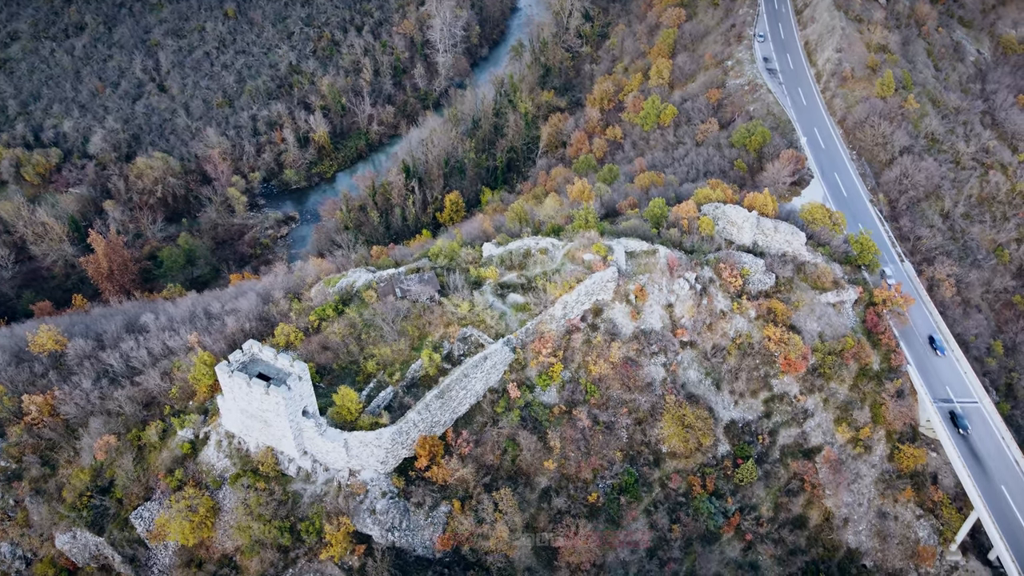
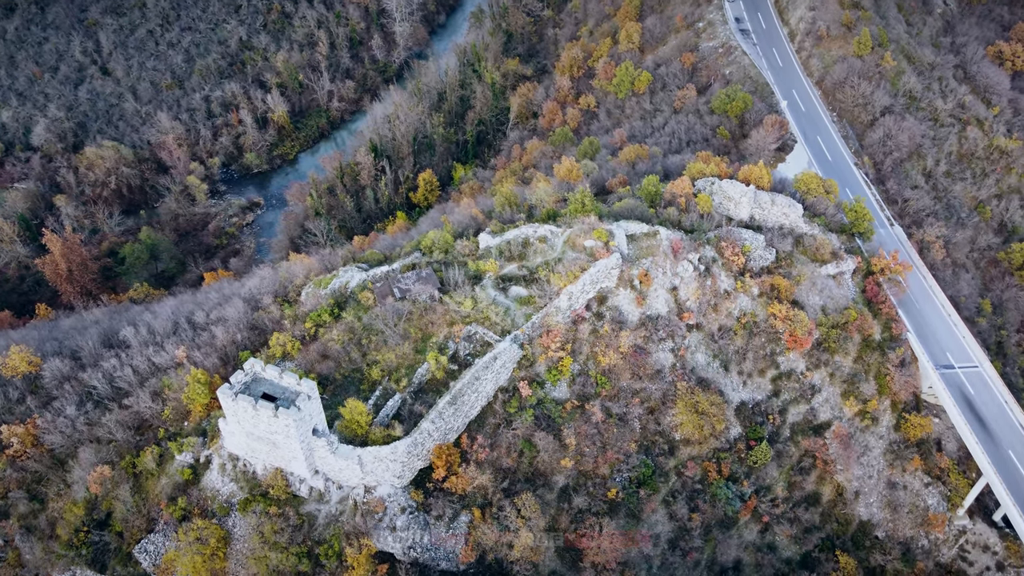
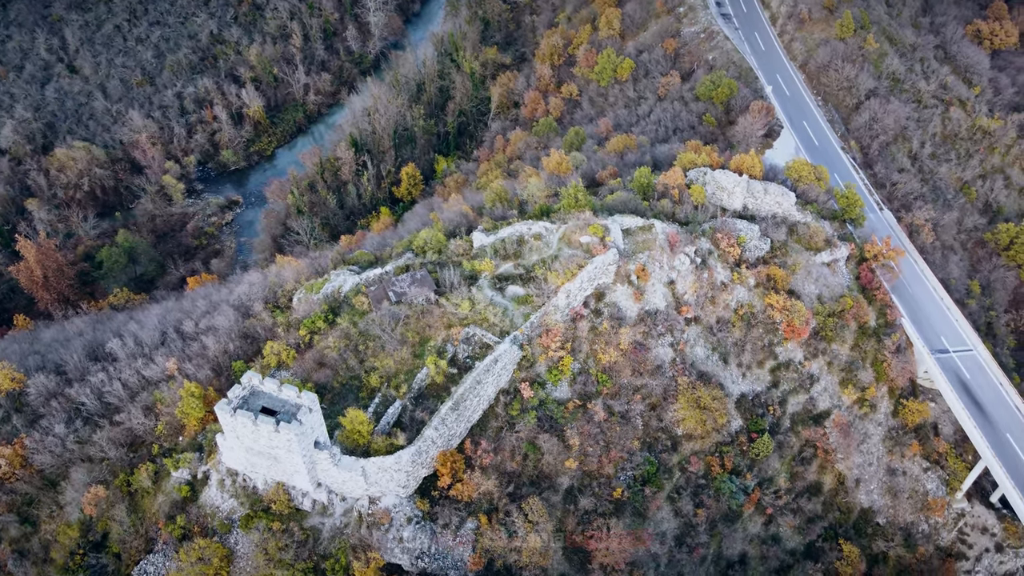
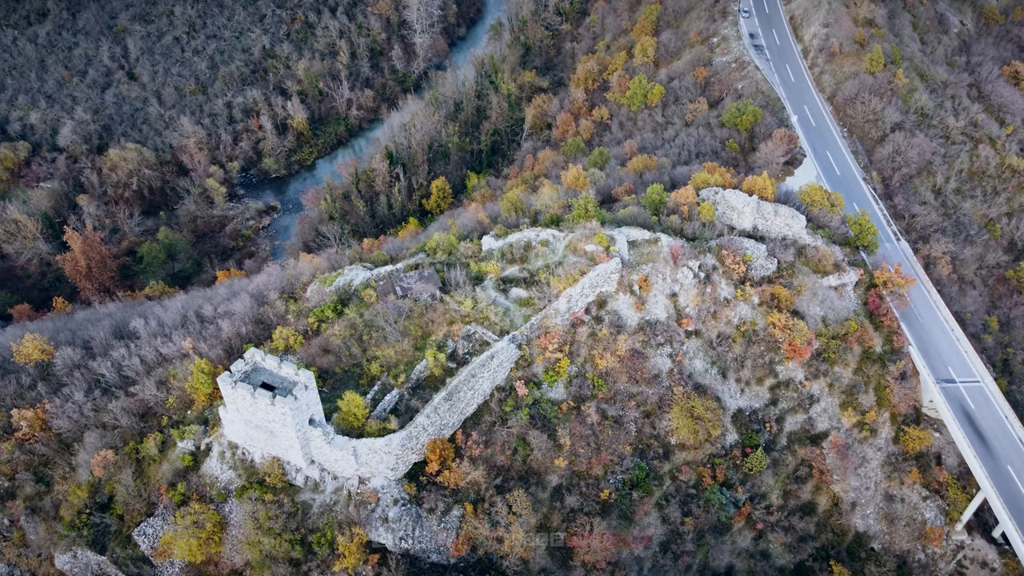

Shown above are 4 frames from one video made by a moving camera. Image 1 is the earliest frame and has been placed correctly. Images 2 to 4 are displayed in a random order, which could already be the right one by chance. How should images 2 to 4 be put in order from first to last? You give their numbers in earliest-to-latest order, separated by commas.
4, 2, 3
